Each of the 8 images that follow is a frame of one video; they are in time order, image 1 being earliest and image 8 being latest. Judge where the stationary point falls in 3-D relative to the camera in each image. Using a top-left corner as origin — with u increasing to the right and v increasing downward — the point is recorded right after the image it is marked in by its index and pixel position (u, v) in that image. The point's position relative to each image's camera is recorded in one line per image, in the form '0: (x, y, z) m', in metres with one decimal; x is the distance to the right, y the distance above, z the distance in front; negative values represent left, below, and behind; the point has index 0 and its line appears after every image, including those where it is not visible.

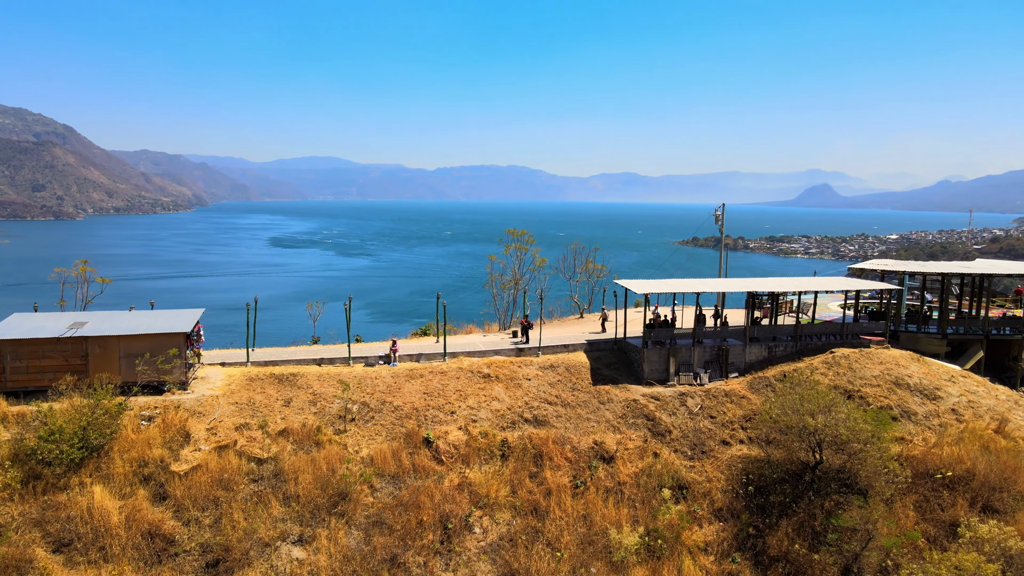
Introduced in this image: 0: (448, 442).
0: (-1.8, -4.2, +15.5) m
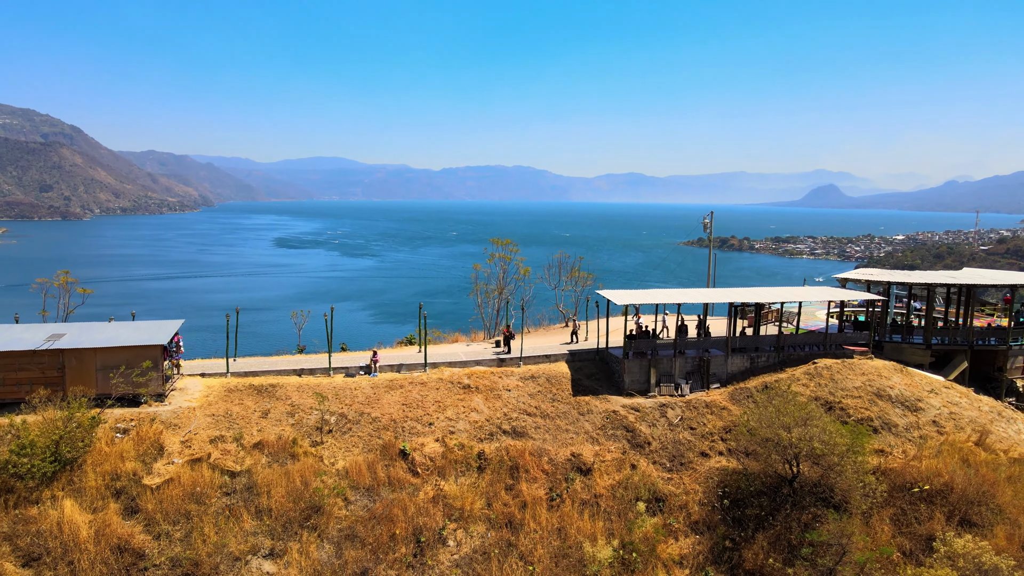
0: (-2.5, -4.6, +15.5) m
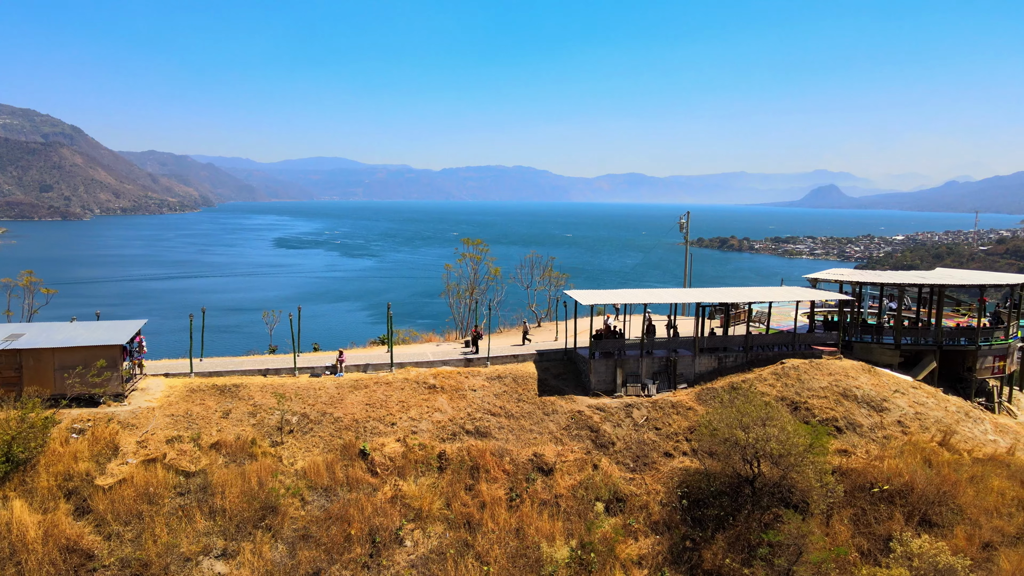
0: (-3.5, -4.6, +15.5) m
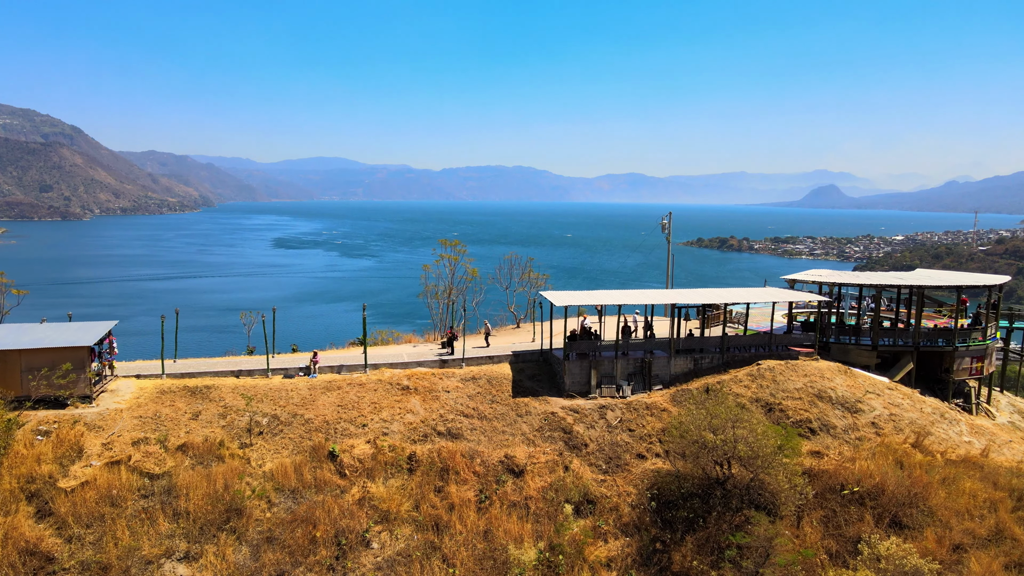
0: (-4.4, -4.6, +15.5) m
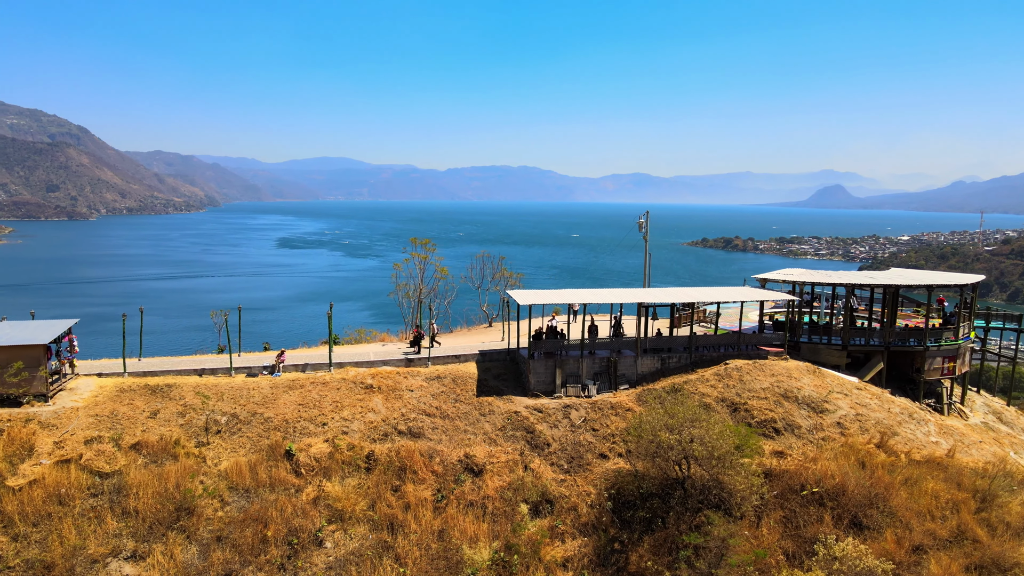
0: (-5.5, -4.6, +15.4) m
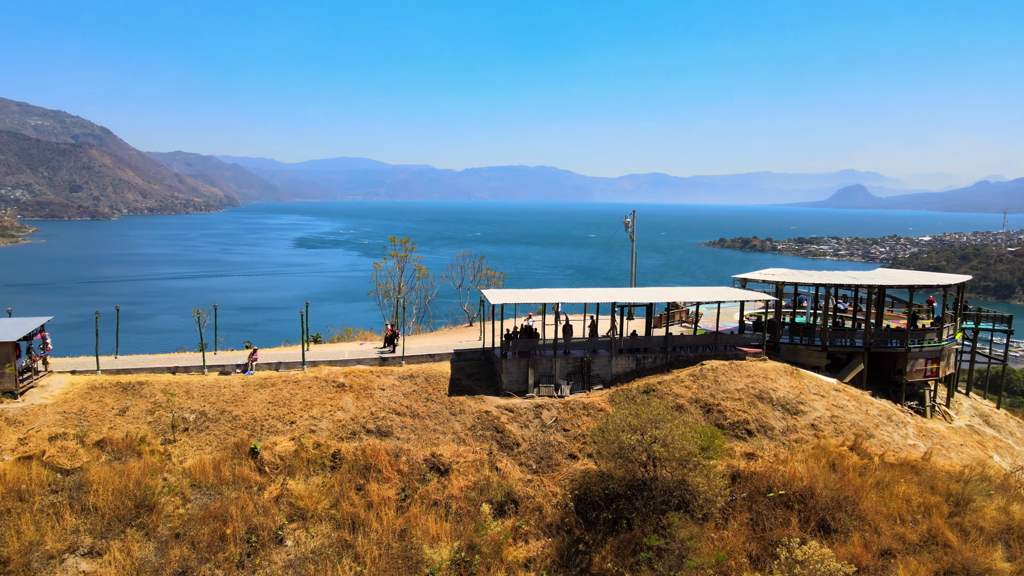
0: (-6.5, -4.5, +15.4) m
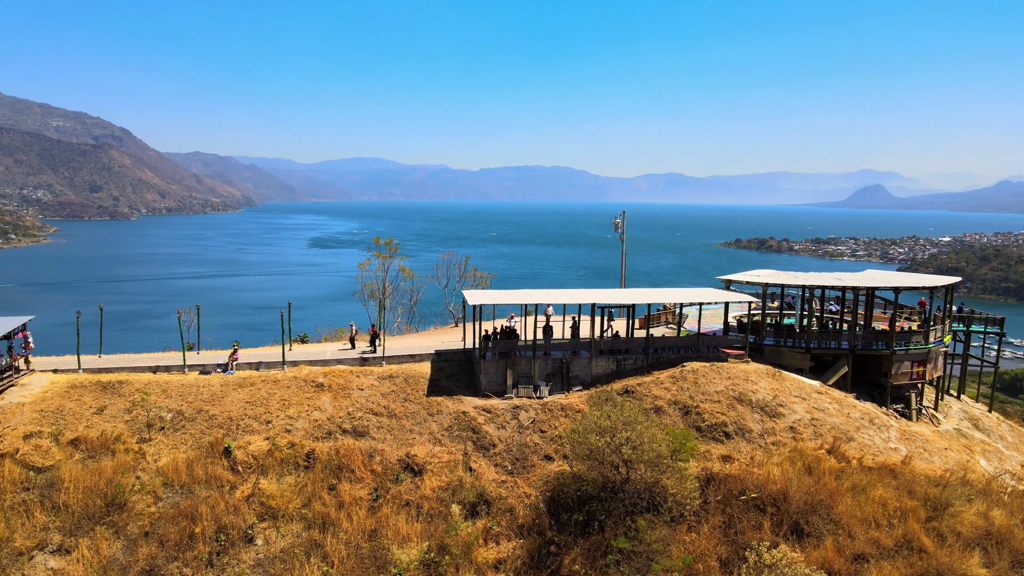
0: (-7.2, -4.5, +15.5) m
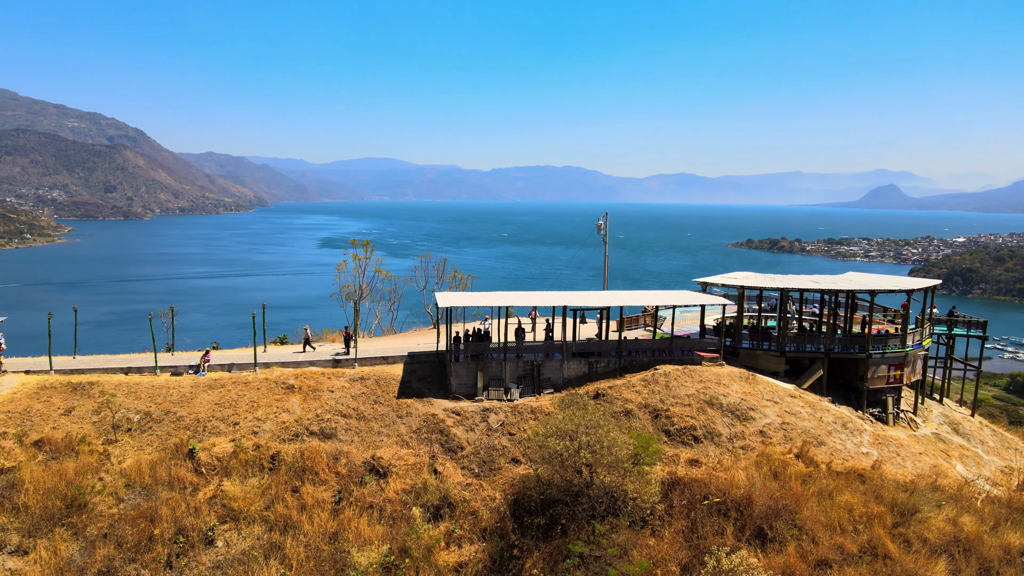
0: (-8.2, -4.6, +15.5) m
